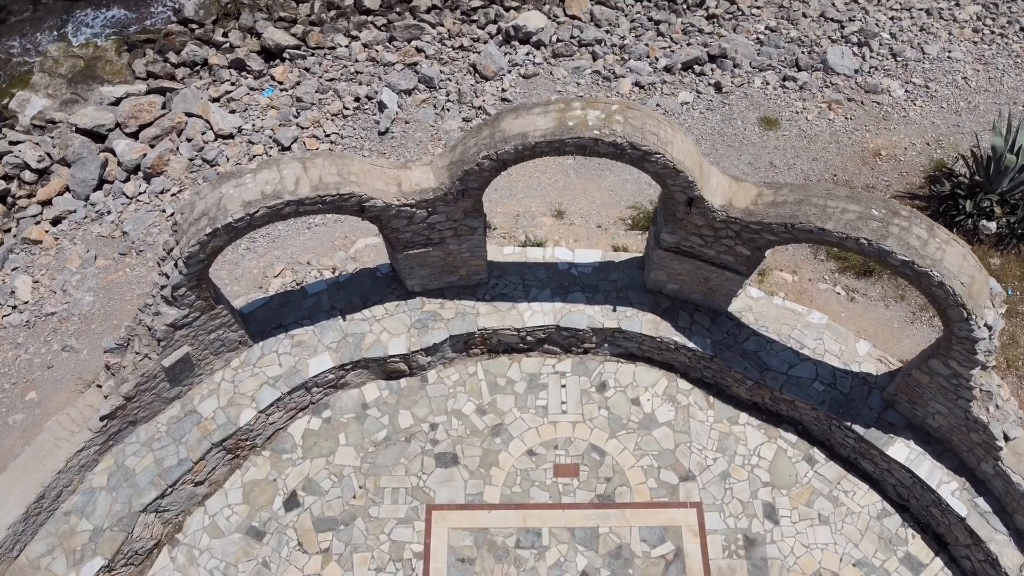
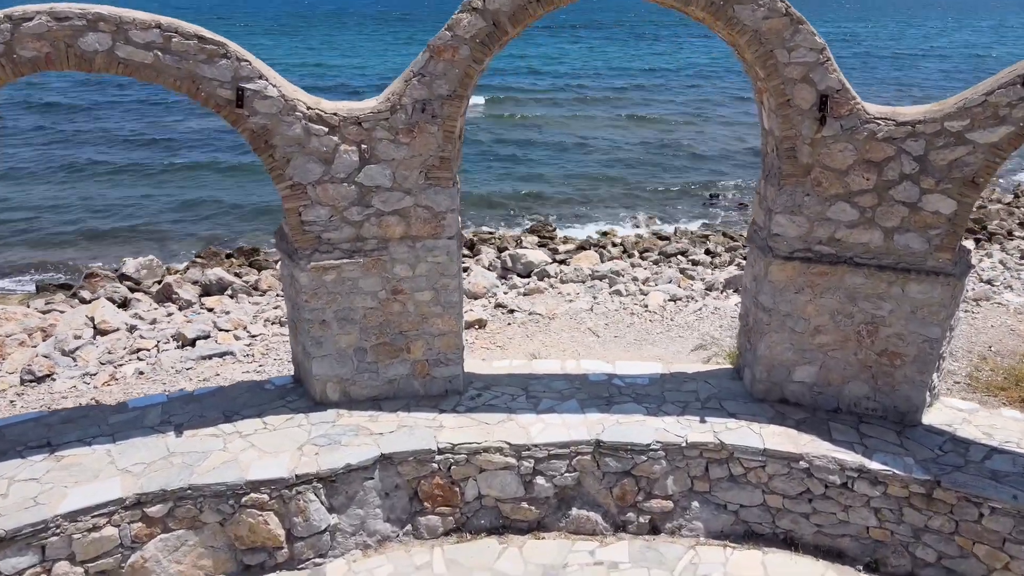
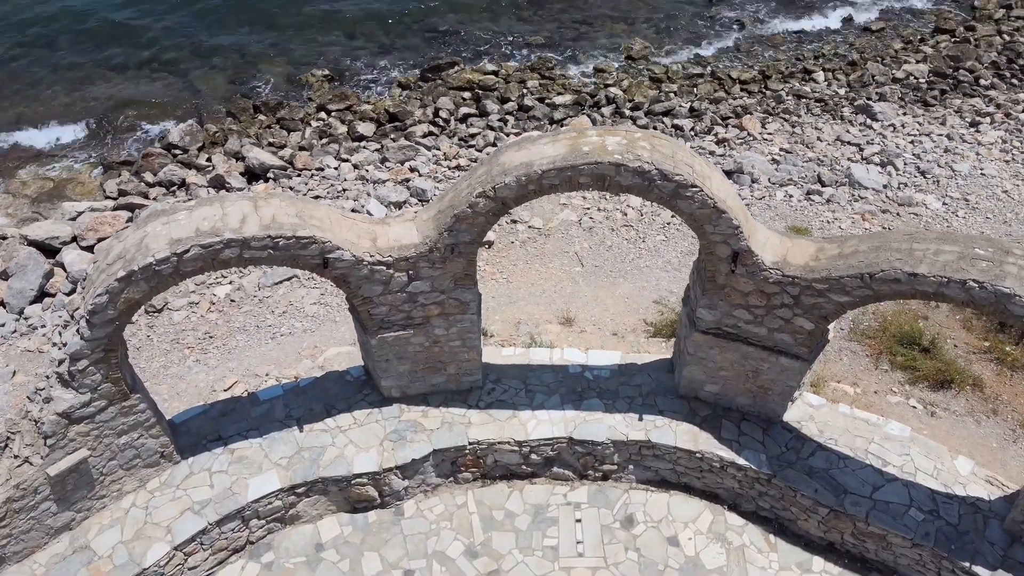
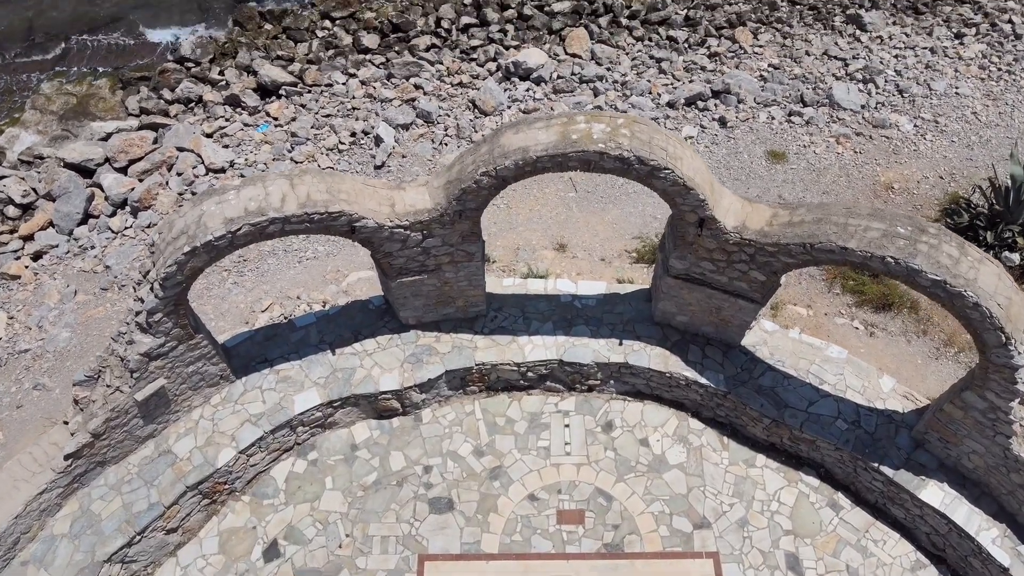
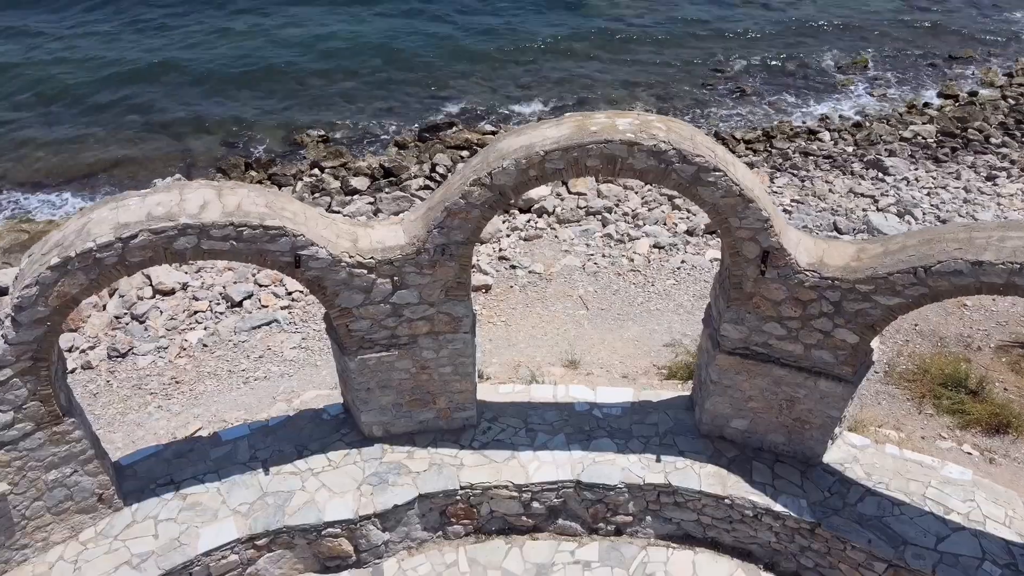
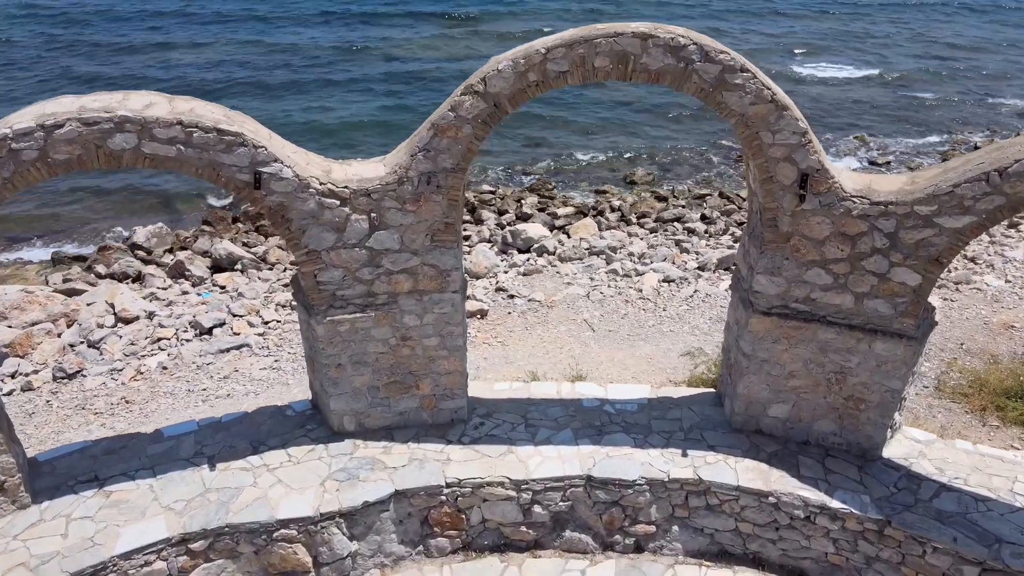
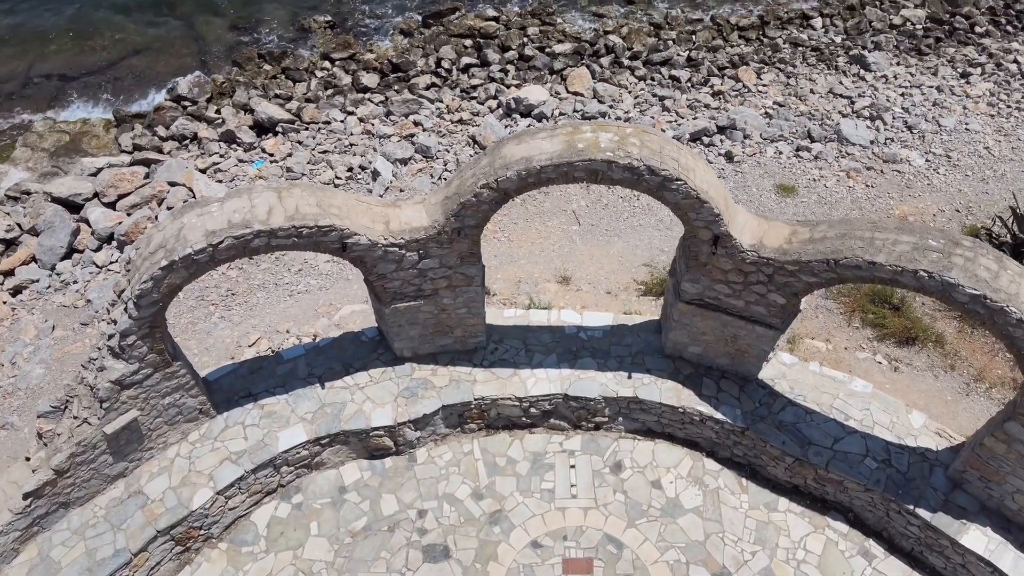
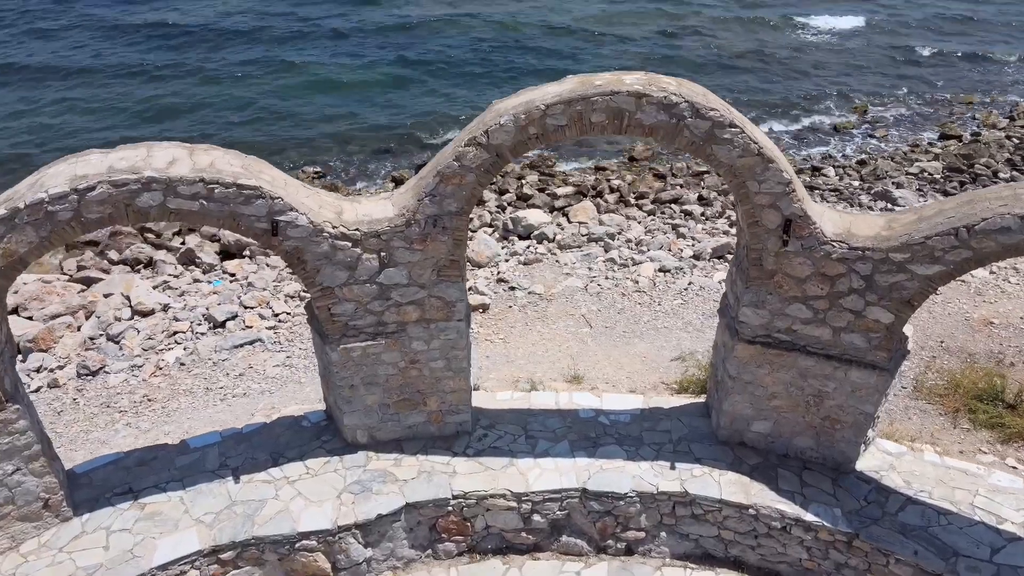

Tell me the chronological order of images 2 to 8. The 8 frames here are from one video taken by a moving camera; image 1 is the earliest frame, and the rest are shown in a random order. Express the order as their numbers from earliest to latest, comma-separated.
4, 7, 3, 5, 8, 6, 2
